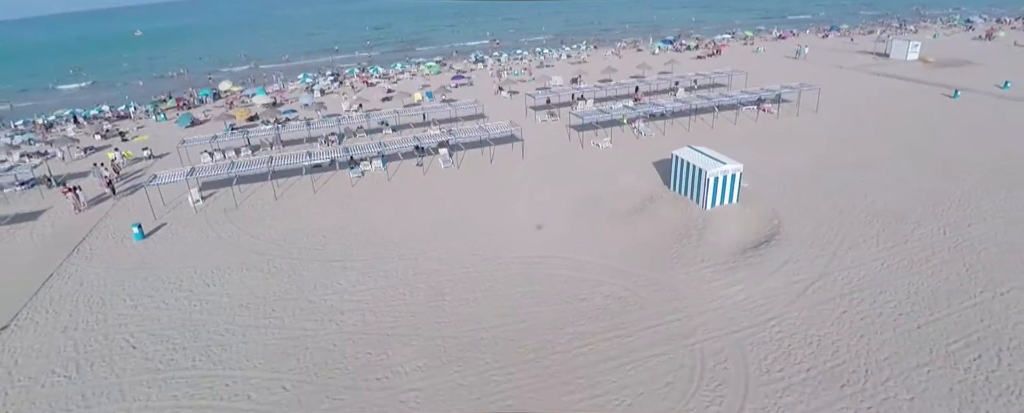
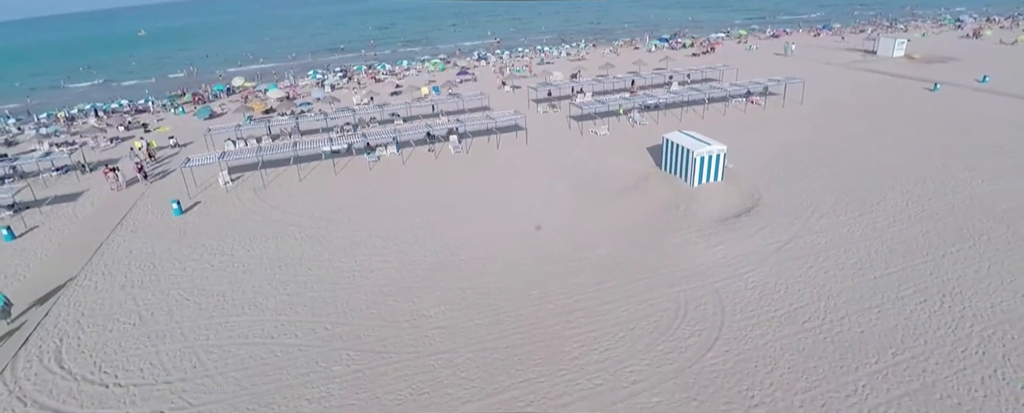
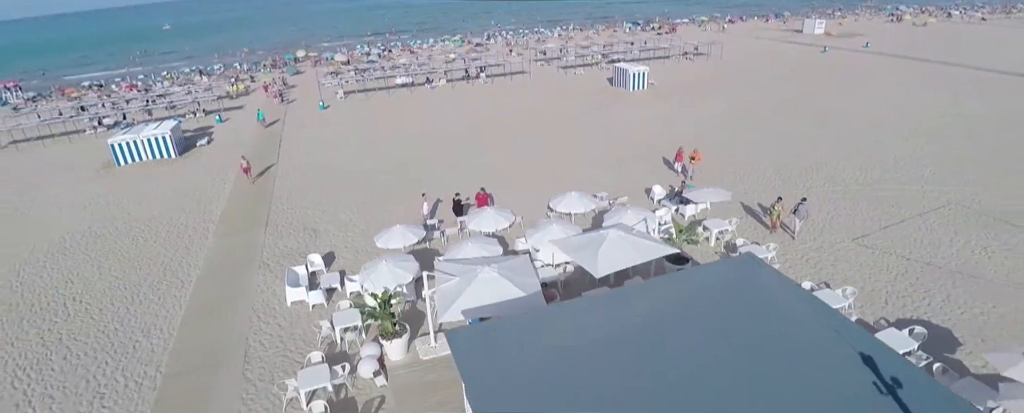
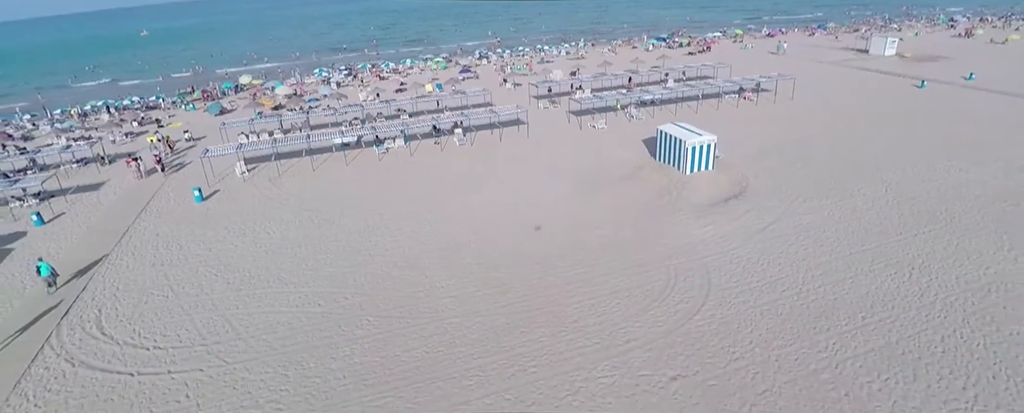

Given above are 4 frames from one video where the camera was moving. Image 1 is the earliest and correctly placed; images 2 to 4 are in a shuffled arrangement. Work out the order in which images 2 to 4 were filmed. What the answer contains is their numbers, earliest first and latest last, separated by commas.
2, 4, 3
